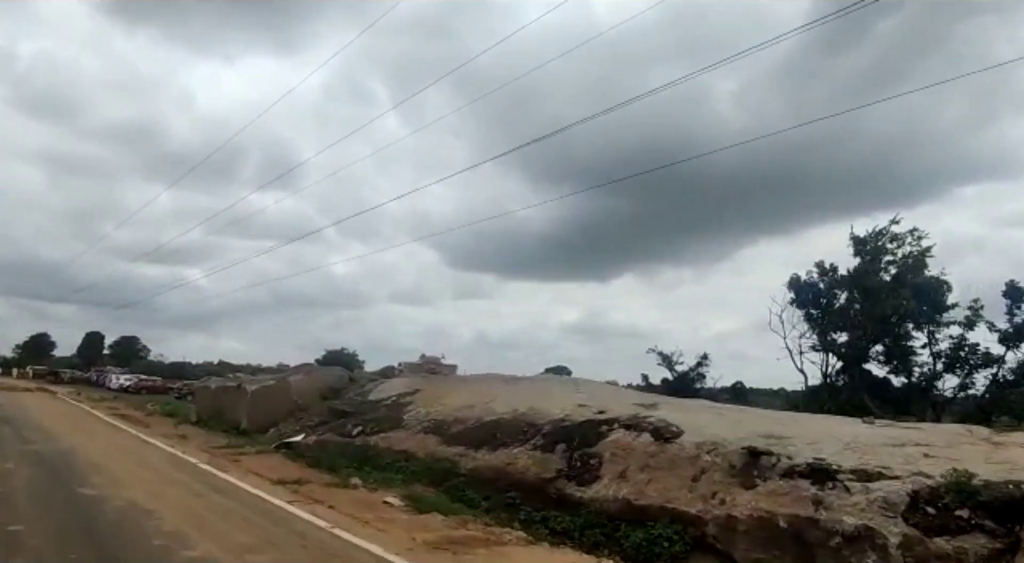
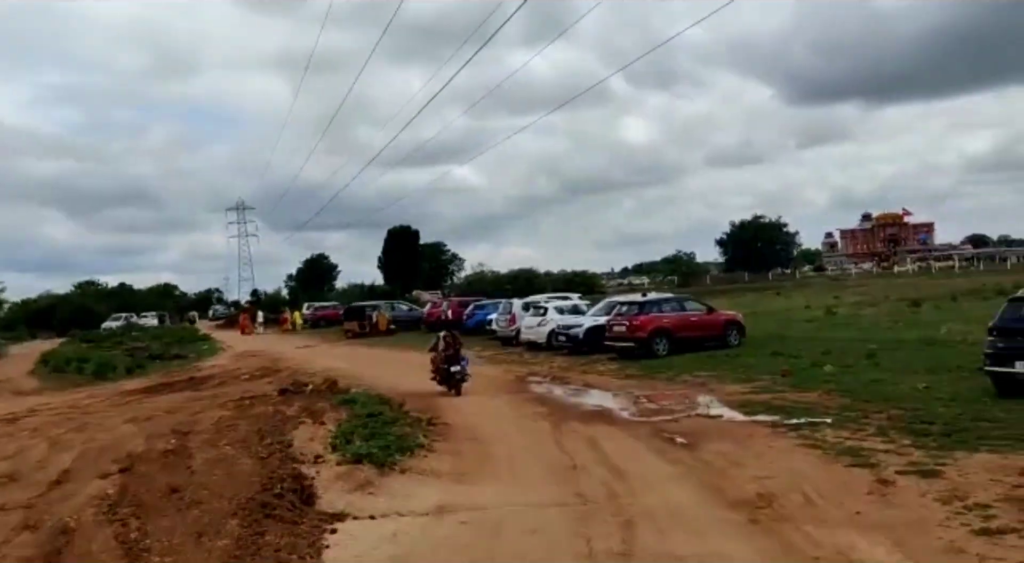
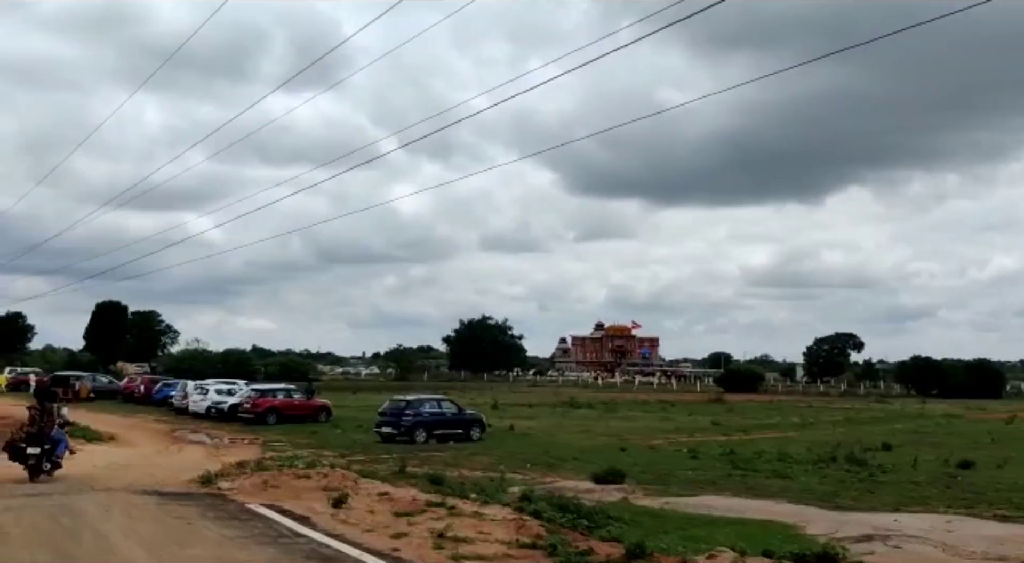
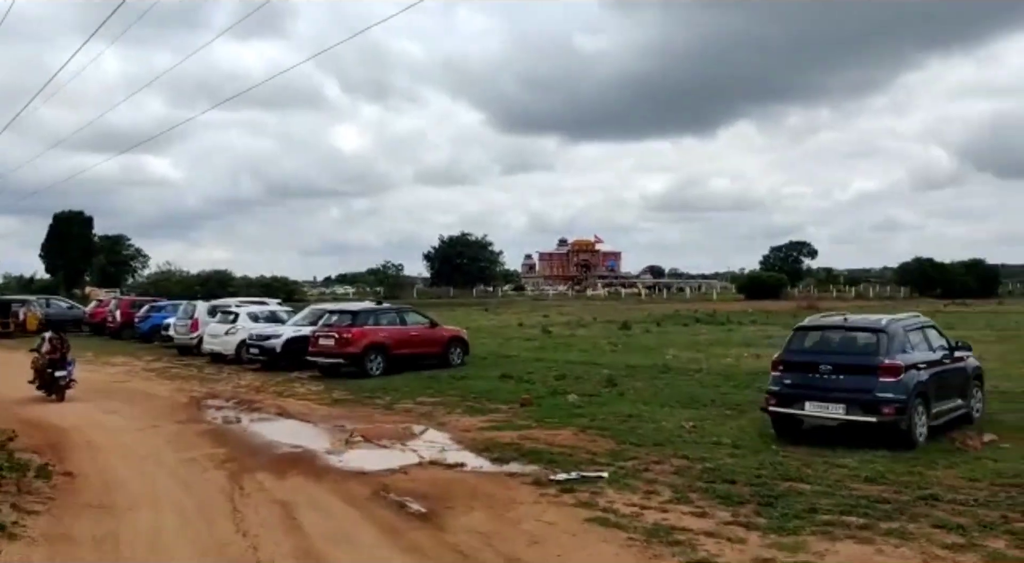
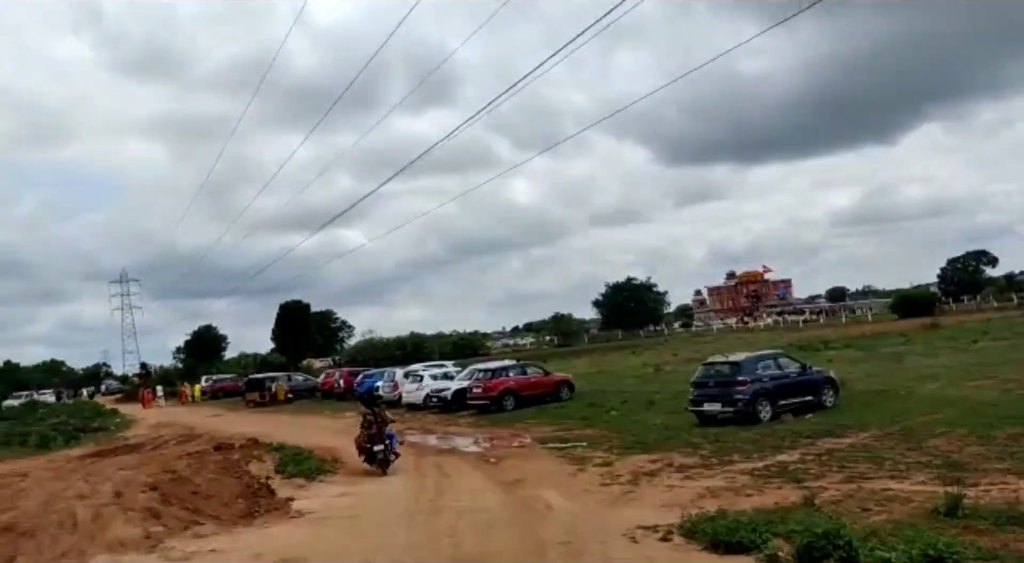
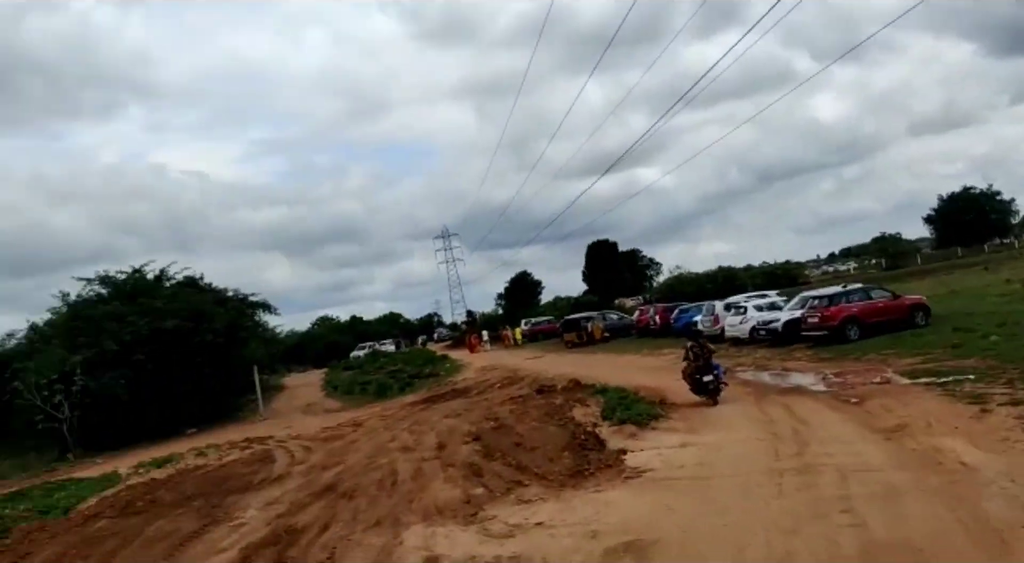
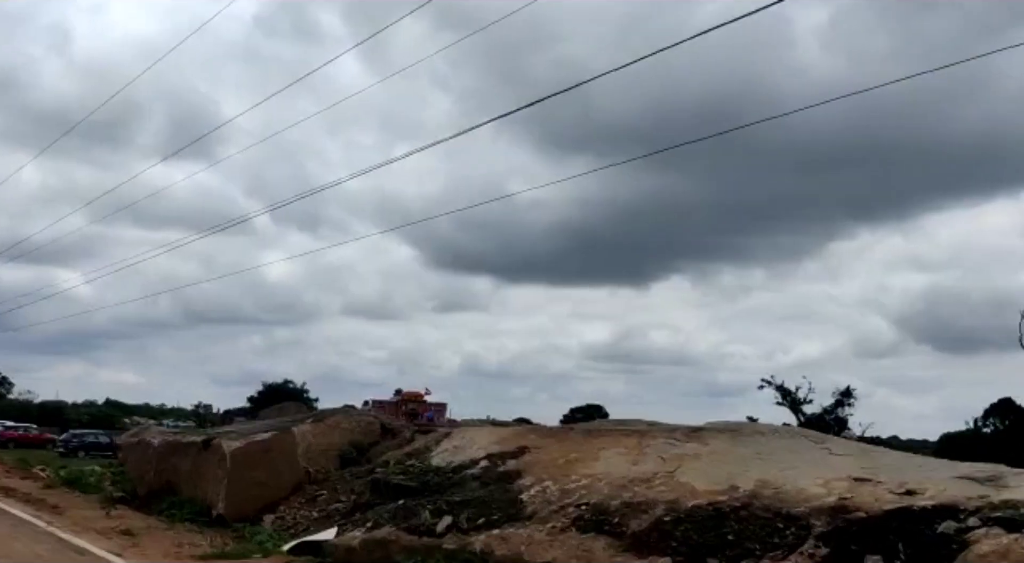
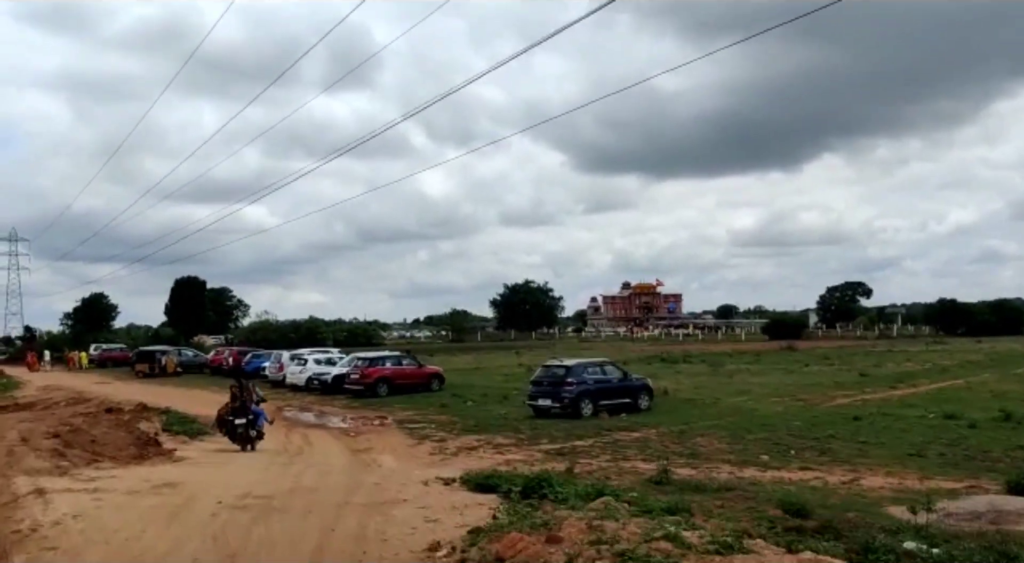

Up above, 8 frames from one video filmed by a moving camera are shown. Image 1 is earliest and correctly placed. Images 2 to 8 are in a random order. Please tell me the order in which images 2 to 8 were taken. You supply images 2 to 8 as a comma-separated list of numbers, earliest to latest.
7, 3, 8, 5, 6, 2, 4
